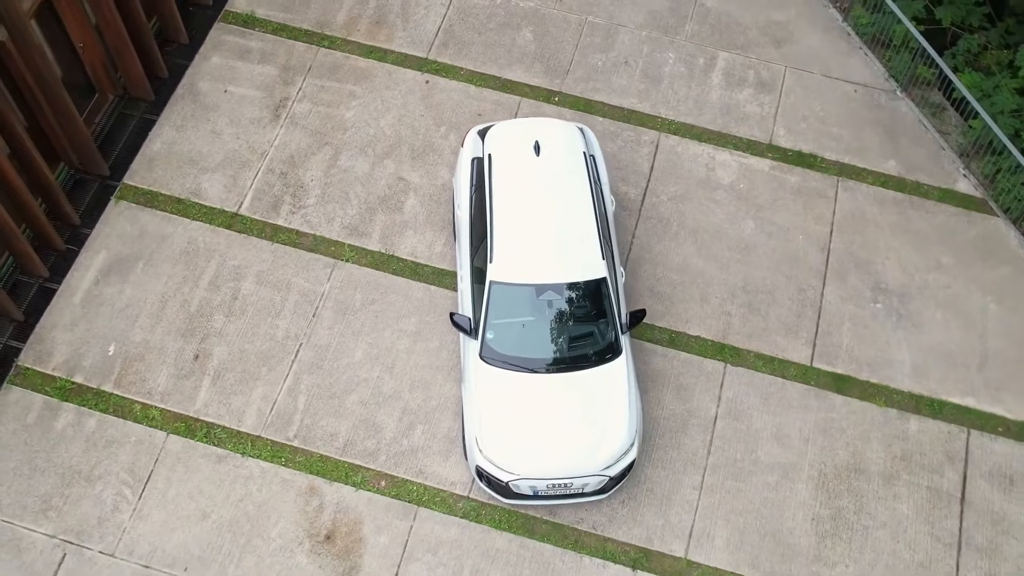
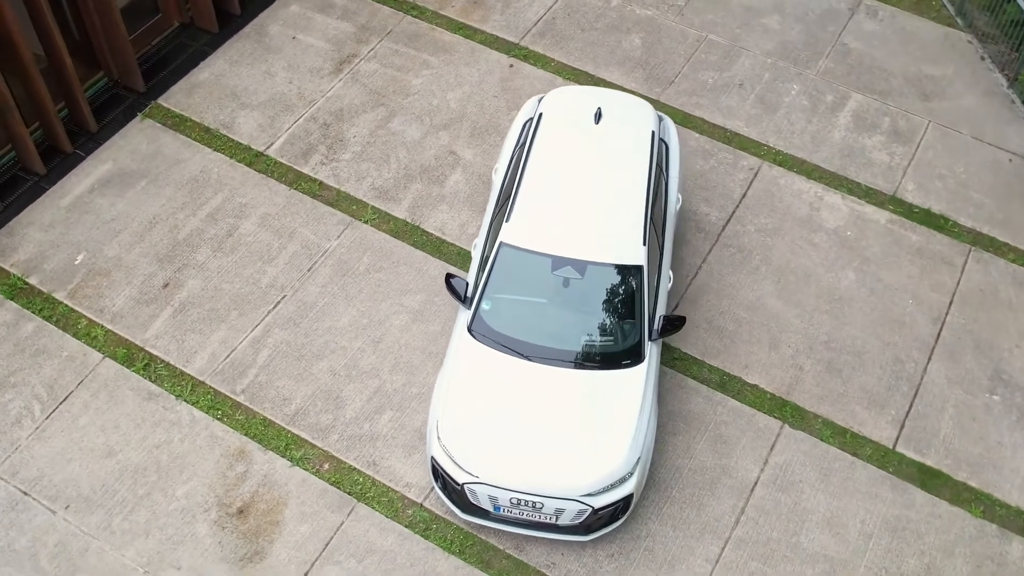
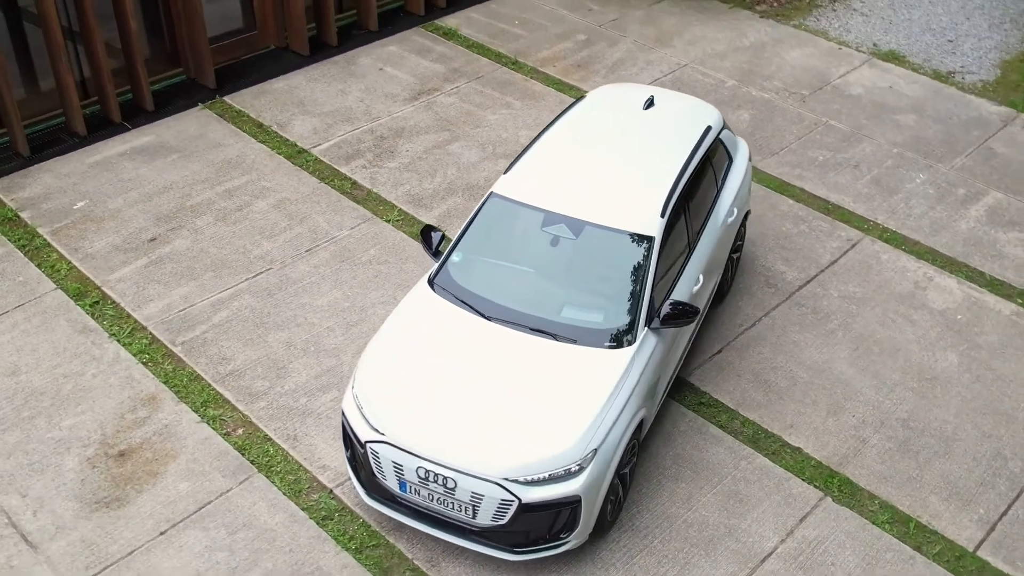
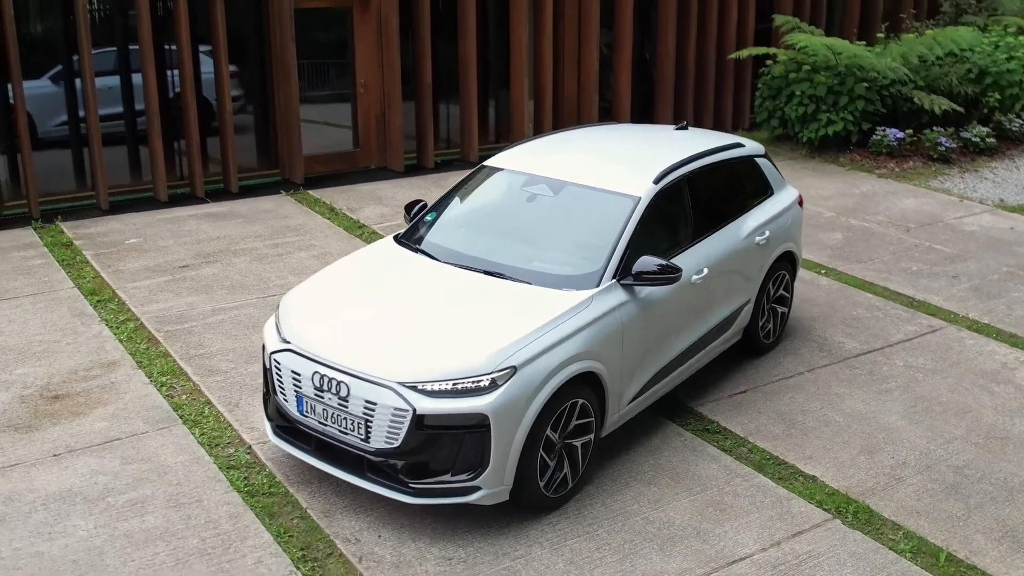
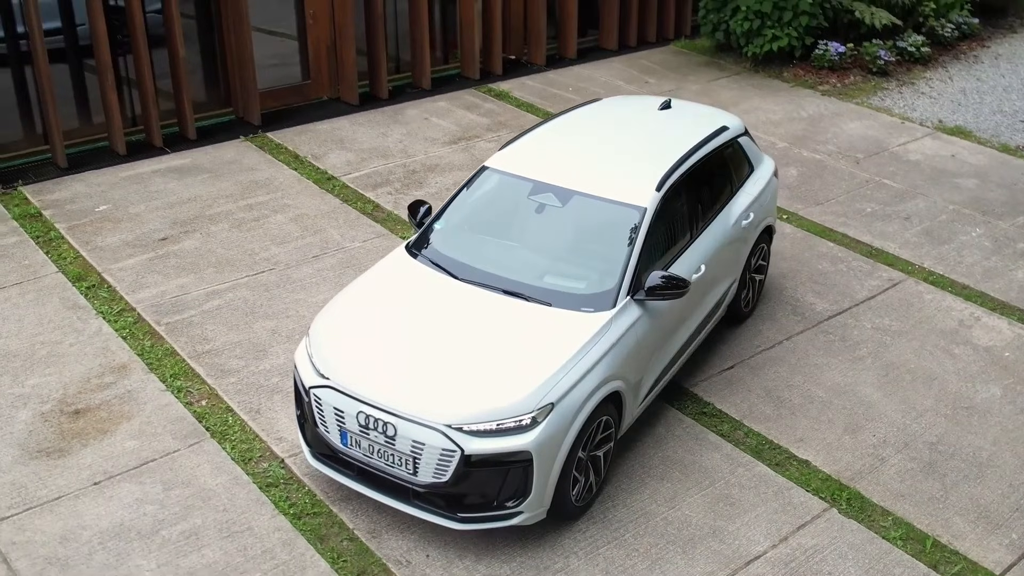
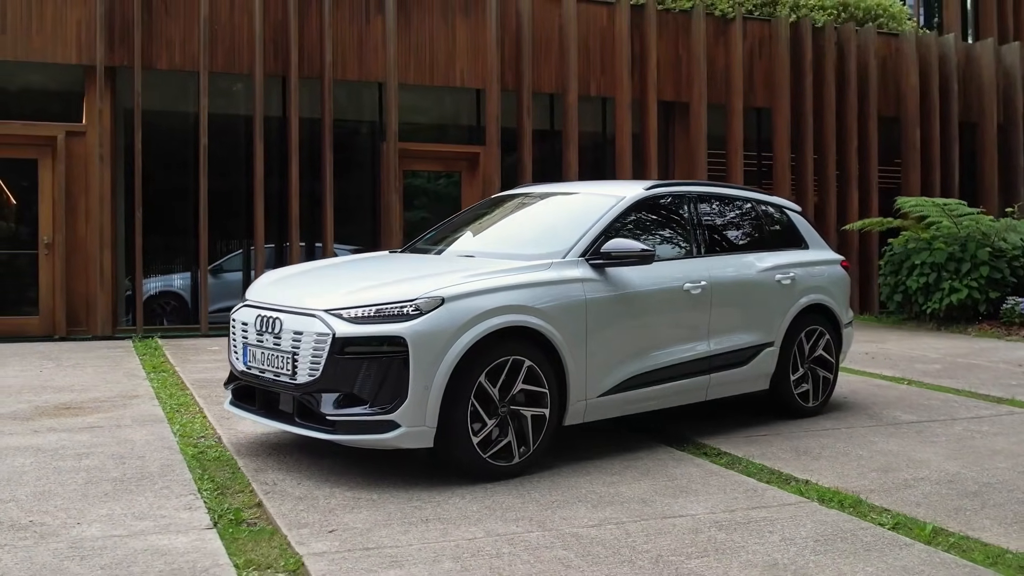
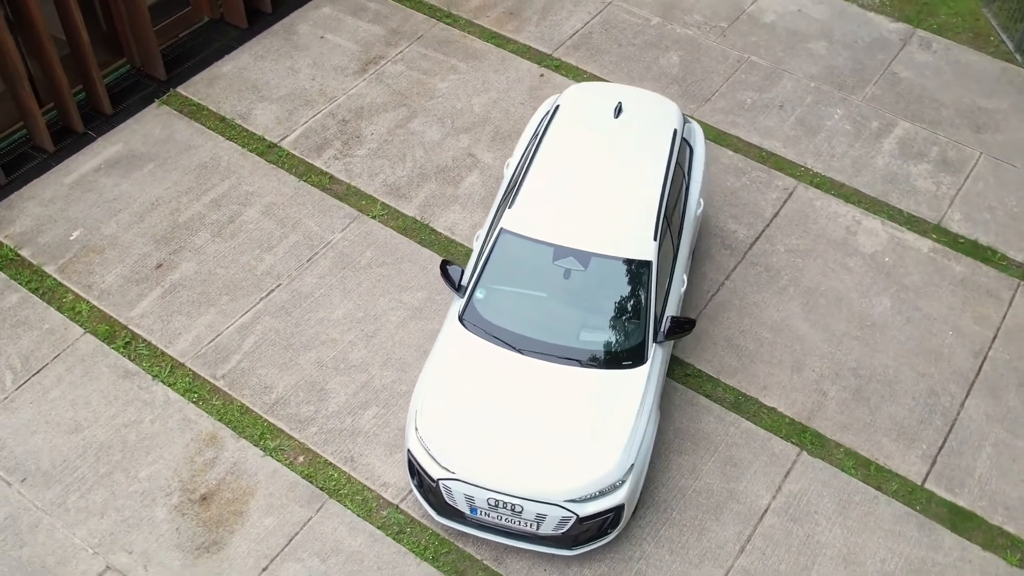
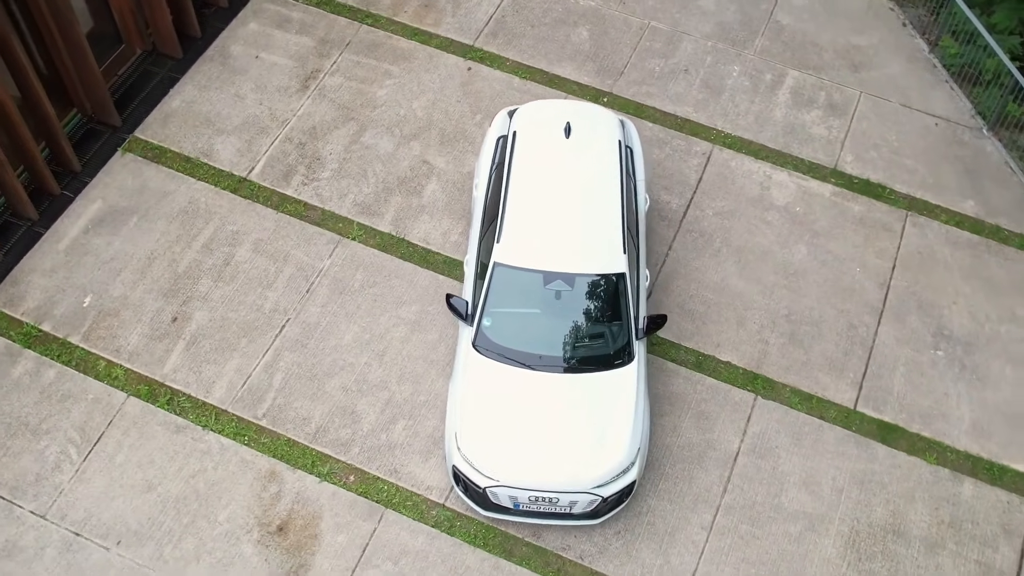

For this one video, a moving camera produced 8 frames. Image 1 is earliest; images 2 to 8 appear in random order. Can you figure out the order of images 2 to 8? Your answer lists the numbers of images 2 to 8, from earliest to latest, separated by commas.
8, 2, 7, 3, 5, 4, 6
